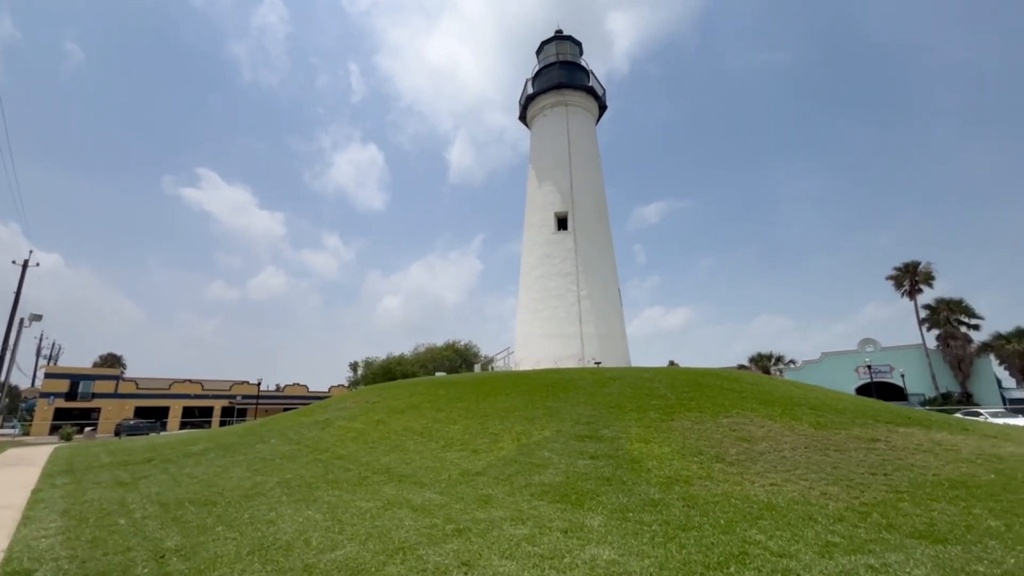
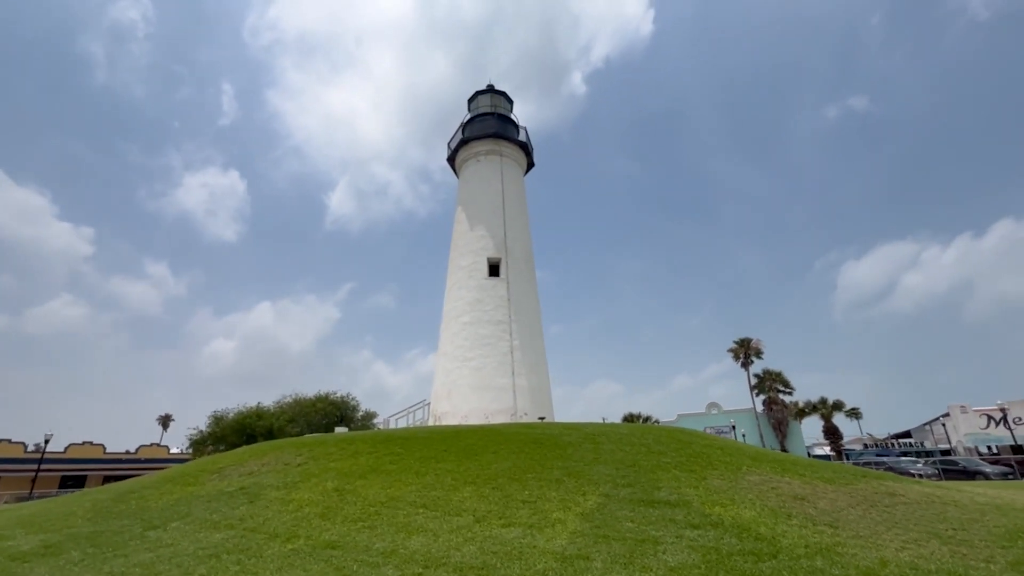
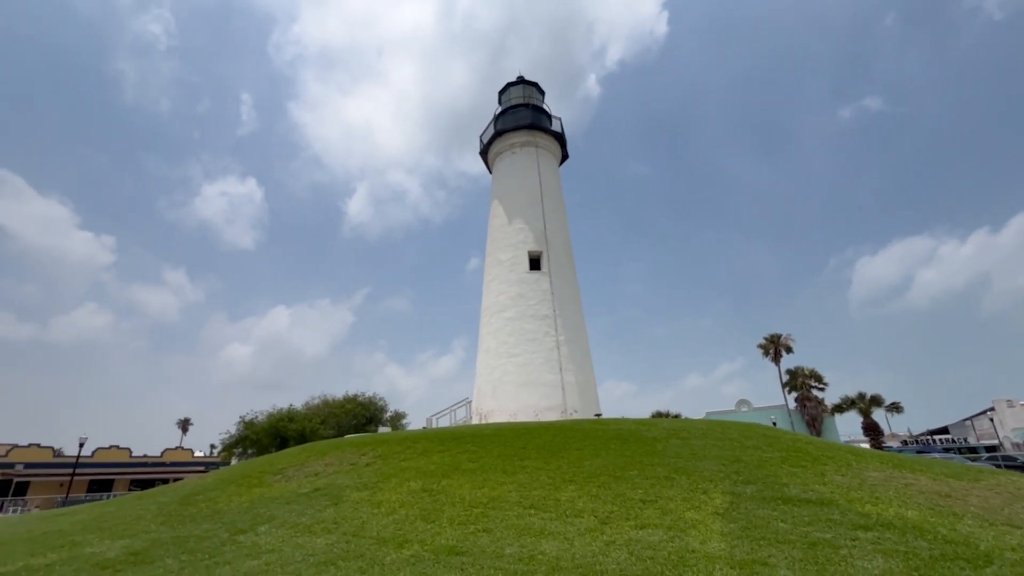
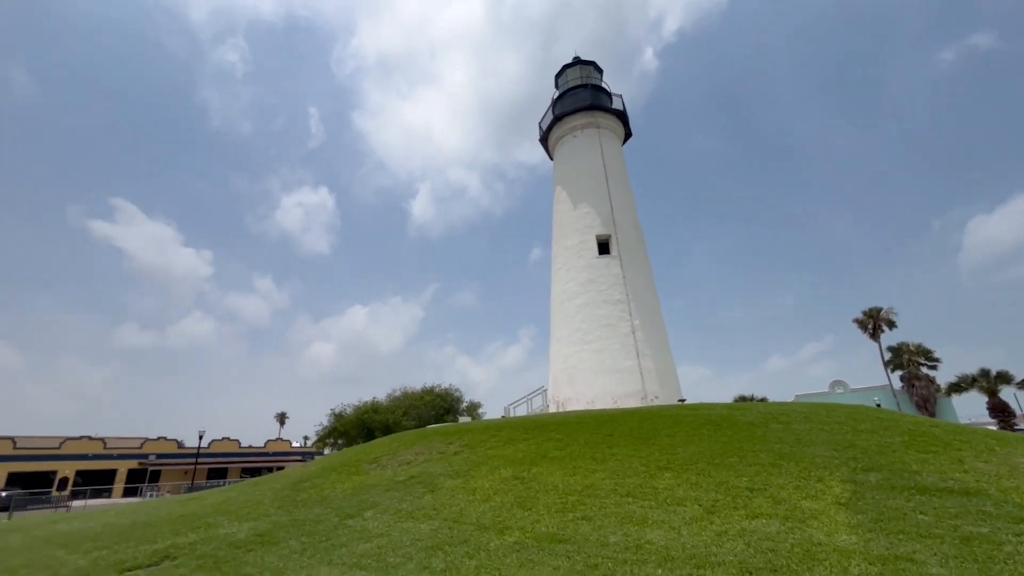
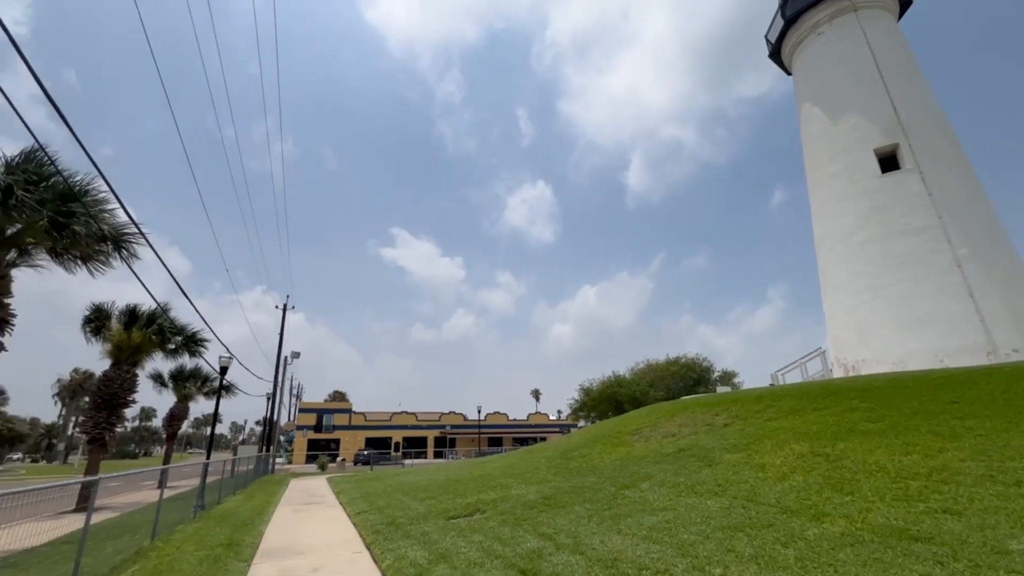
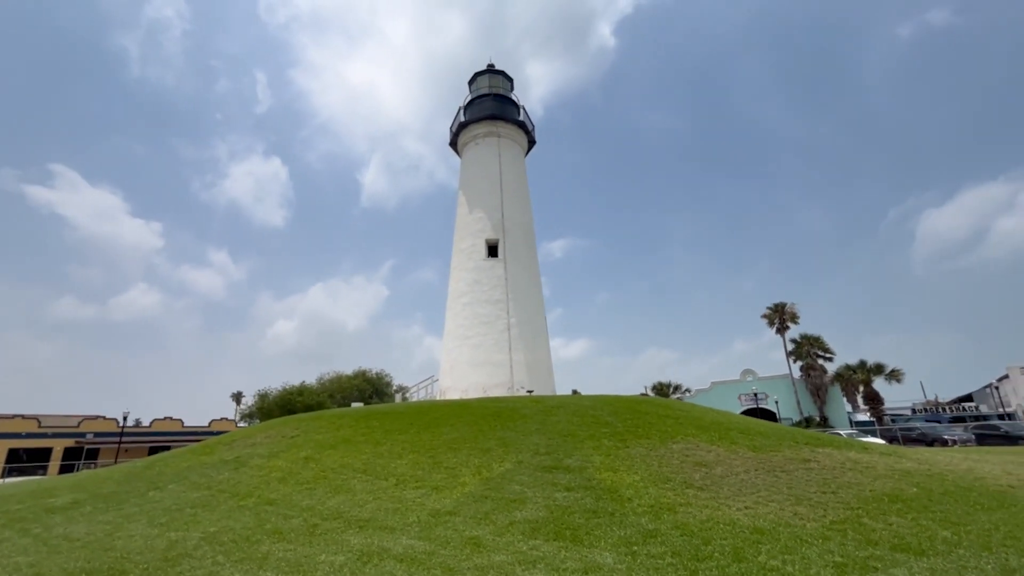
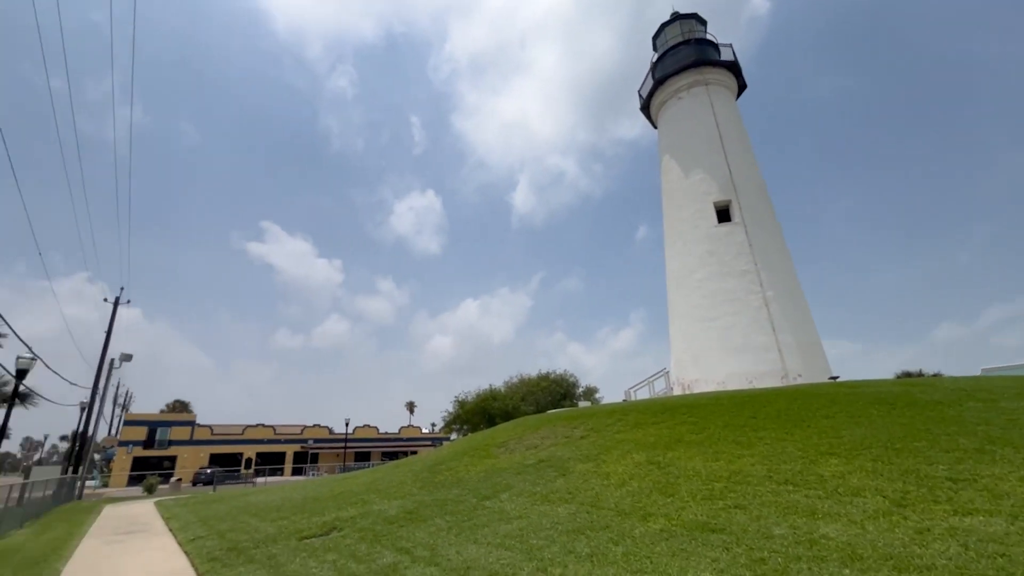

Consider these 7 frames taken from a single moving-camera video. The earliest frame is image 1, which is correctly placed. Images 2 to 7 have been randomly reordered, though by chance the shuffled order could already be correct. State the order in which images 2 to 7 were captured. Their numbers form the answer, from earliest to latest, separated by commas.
6, 2, 3, 4, 7, 5
